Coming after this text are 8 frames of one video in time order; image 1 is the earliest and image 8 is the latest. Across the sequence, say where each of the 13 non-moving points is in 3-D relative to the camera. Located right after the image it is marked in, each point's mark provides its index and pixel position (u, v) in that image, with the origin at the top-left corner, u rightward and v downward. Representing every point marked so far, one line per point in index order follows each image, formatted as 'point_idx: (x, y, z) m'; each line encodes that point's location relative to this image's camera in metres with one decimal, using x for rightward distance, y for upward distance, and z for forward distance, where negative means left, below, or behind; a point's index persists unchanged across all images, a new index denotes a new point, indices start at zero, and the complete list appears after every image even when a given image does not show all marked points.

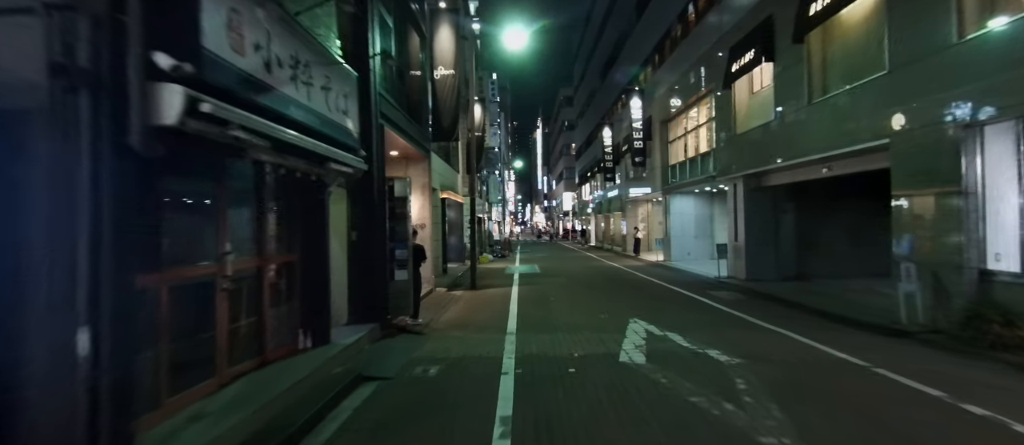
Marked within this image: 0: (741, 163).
0: (+9.0, +2.4, +16.5) m
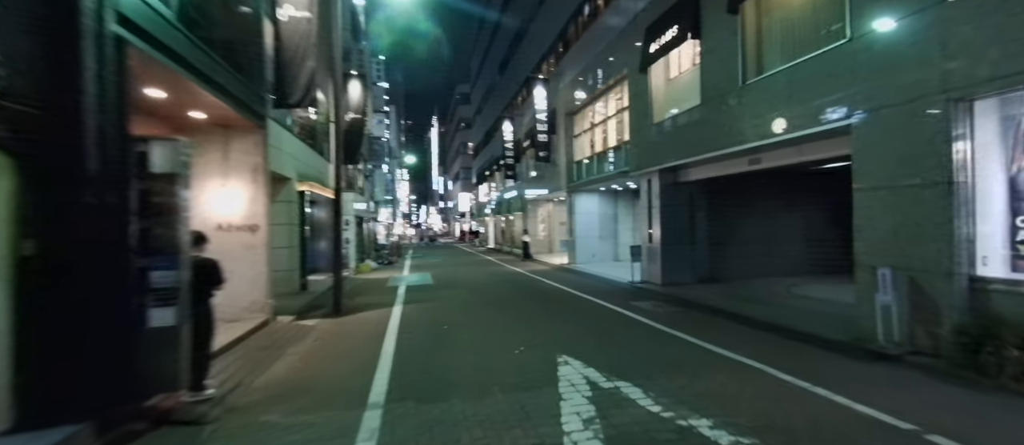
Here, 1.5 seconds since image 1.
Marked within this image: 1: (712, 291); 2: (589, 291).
0: (+5.1, +2.4, +14.8) m
1: (+6.7, -2.3, +13.9) m
2: (+2.8, -2.5, +15.7) m
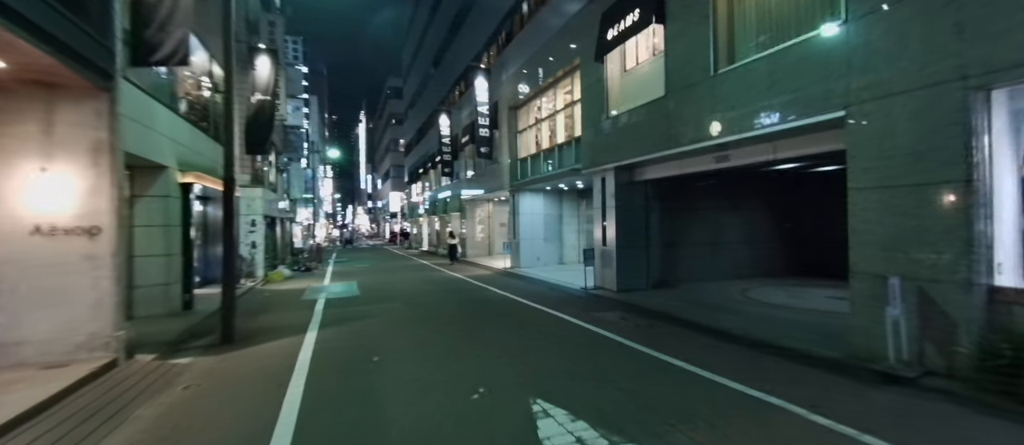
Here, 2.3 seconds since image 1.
0: (+3.3, +2.3, +13.7) m
1: (+4.9, -2.4, +13.1) m
2: (+0.8, -2.6, +14.2) m
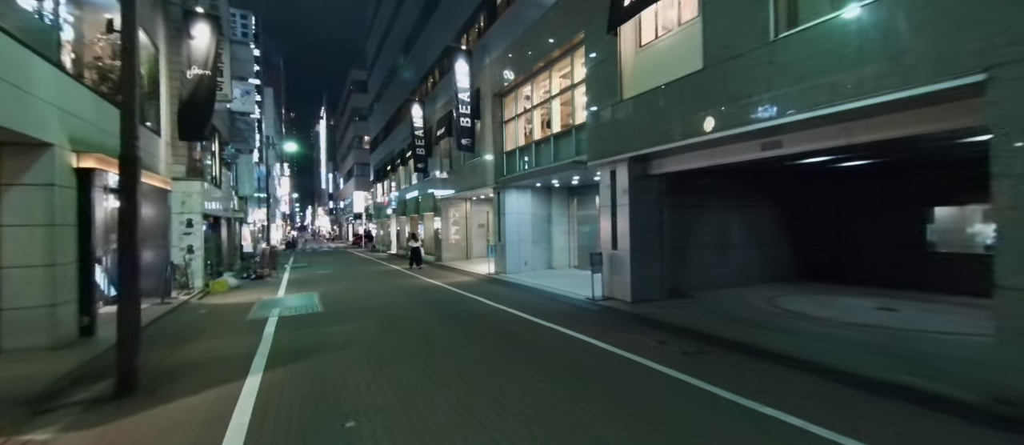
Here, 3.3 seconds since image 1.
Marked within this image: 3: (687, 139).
0: (+3.2, +2.3, +11.8) m
1: (+4.9, -2.4, +11.3) m
2: (+0.7, -2.6, +12.1) m
3: (+4.2, +2.0, +10.0) m
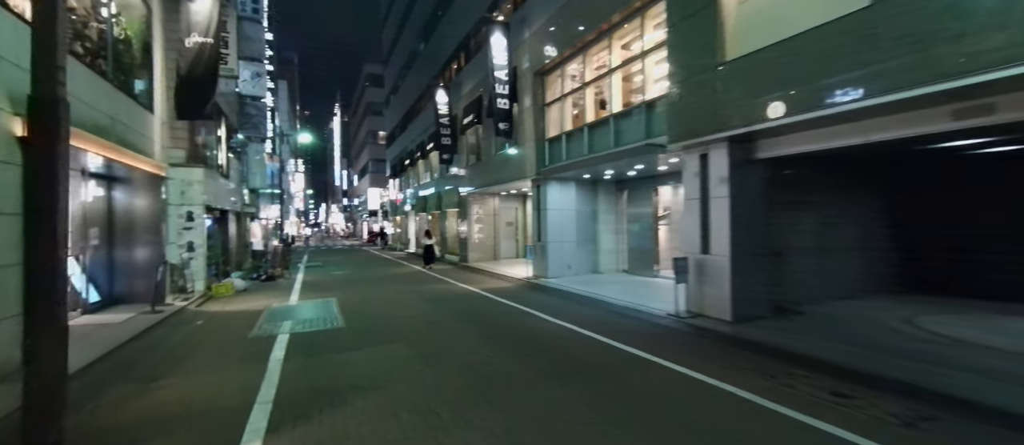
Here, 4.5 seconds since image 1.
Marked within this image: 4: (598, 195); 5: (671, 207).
0: (+4.7, +2.4, +9.3) m
1: (+6.4, -2.3, +8.7) m
2: (+2.2, -2.5, +9.6) m
3: (+5.7, +2.1, +7.5) m
4: (+3.7, +1.2, +17.8) m
5: (+5.7, +0.6, +15.5) m
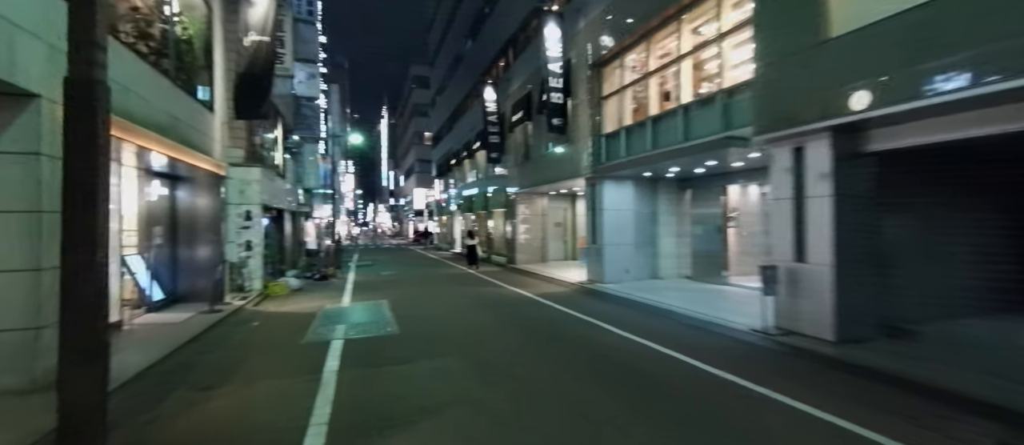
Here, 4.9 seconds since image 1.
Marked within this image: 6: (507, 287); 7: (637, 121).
0: (+6.0, +2.3, +8.0) m
1: (+7.6, -2.4, +7.3) m
2: (+3.5, -2.6, +8.6) m
3: (+6.8, +2.0, +6.1) m
4: (+5.8, +1.1, +16.6) m
5: (+7.6, +0.5, +14.0) m
6: (-0.2, -2.3, +15.1) m
7: (+4.3, +3.5, +14.4) m
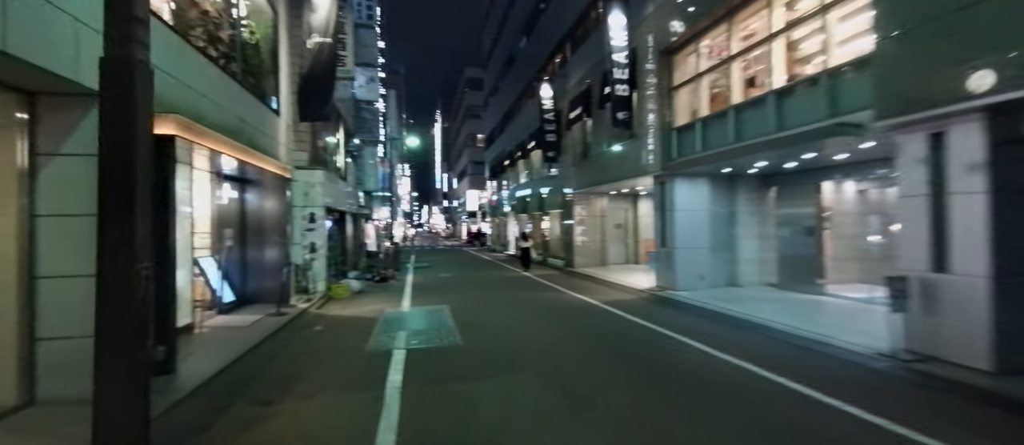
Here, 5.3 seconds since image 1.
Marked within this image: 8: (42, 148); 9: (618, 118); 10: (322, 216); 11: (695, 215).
0: (+7.2, +2.3, +6.5) m
1: (+8.7, -2.4, +5.5) m
2: (+4.8, -2.6, +7.3) m
3: (+7.8, +2.0, +4.4) m
4: (+8.1, +1.1, +15.0) m
5: (+9.6, +0.5, +12.2) m
6: (+2.0, -2.4, +14.2) m
7: (+6.3, +3.5, +13.0) m
8: (-5.6, +0.9, +5.2) m
9: (+4.1, +4.0, +16.2) m
10: (-6.2, +0.2, +13.5) m
11: (+6.3, +0.3, +14.5) m
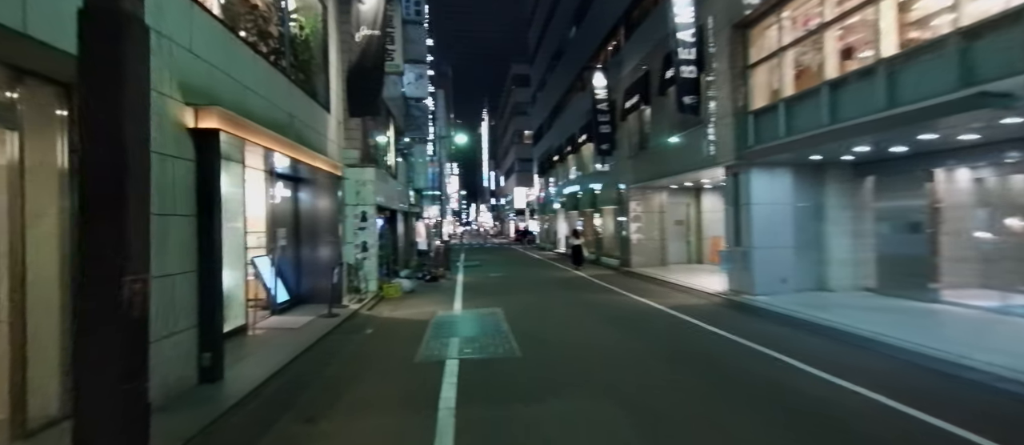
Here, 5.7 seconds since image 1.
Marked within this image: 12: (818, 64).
0: (+8.1, +2.4, +4.8) m
1: (+9.5, -2.3, +3.7) m
2: (+5.8, -2.5, +5.9) m
3: (+8.4, +2.1, +2.7) m
4: (+9.9, +1.2, +13.2) m
5: (+11.1, +0.6, +10.3) m
6: (+3.7, -2.3, +13.1) m
7: (+7.9, +3.6, +11.4) m
8: (-4.9, +0.9, +4.9) m
9: (+6.0, +4.1, +14.8) m
10: (-4.4, +0.3, +13.3) m
11: (+8.1, +0.4, +12.9) m
12: (+8.0, +4.2, +11.0) m
